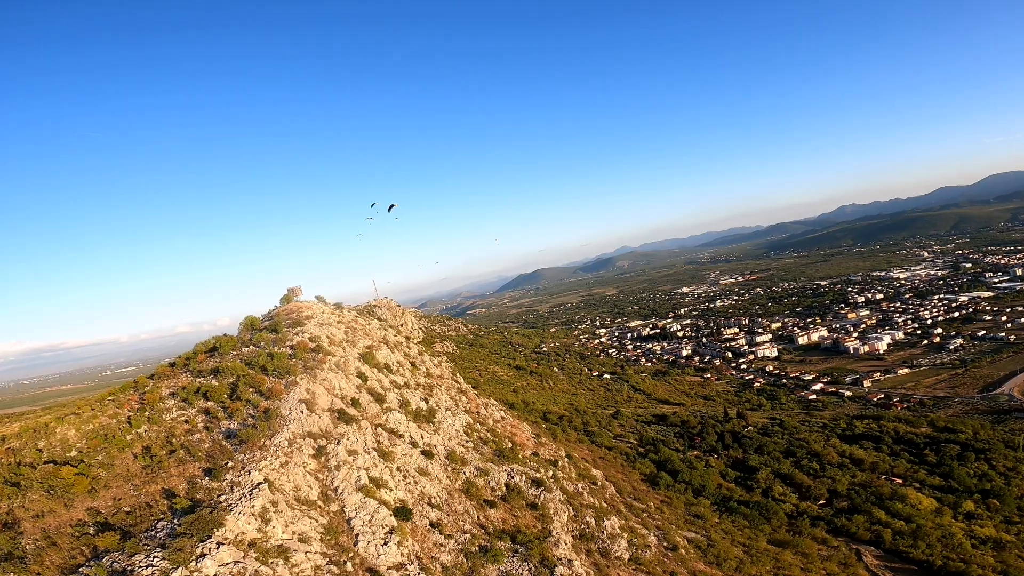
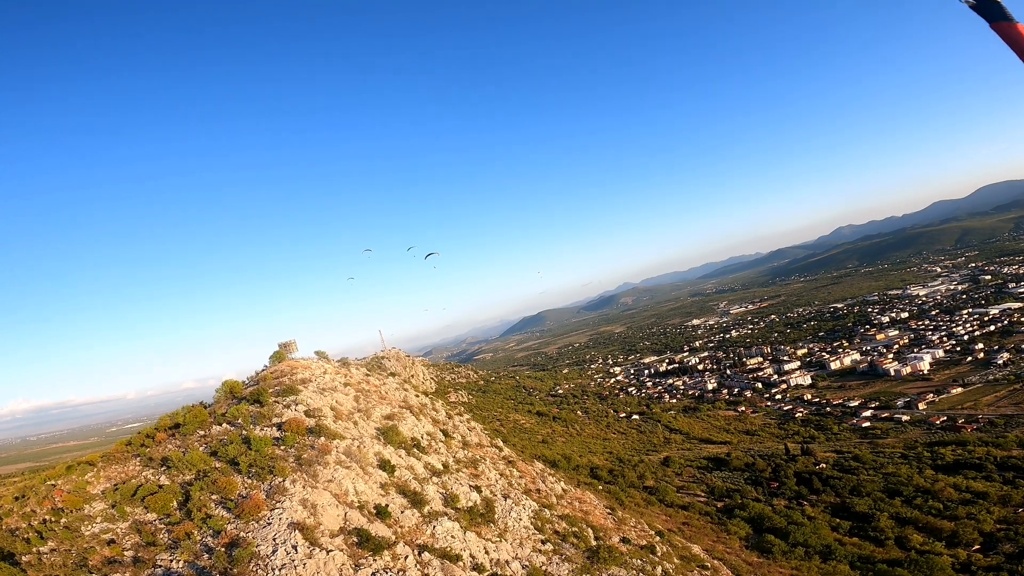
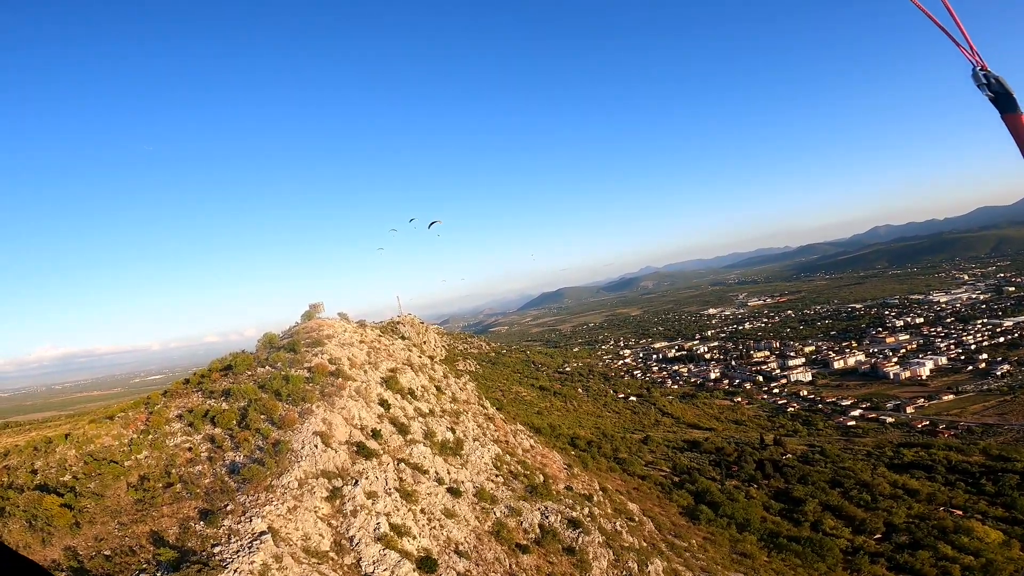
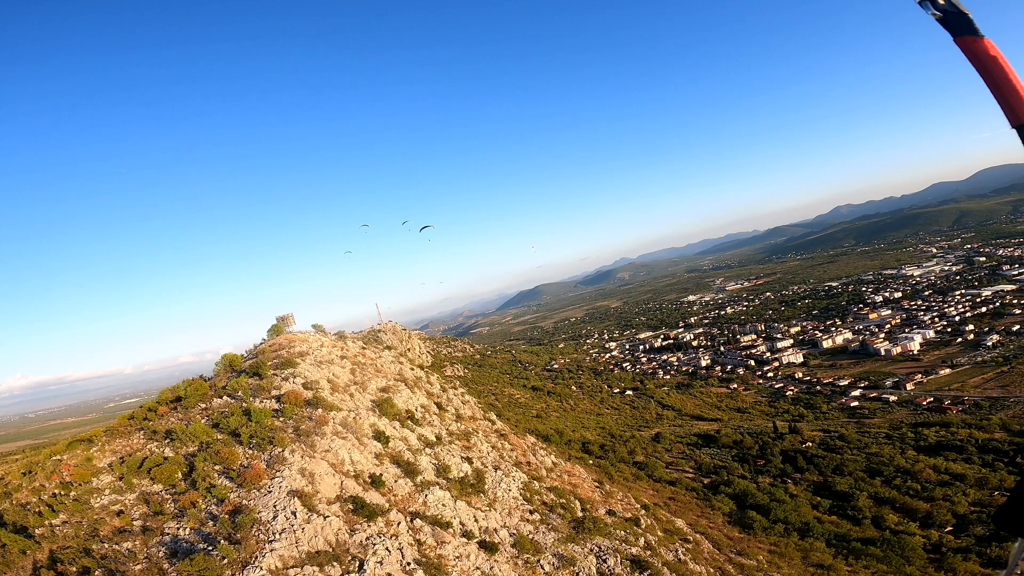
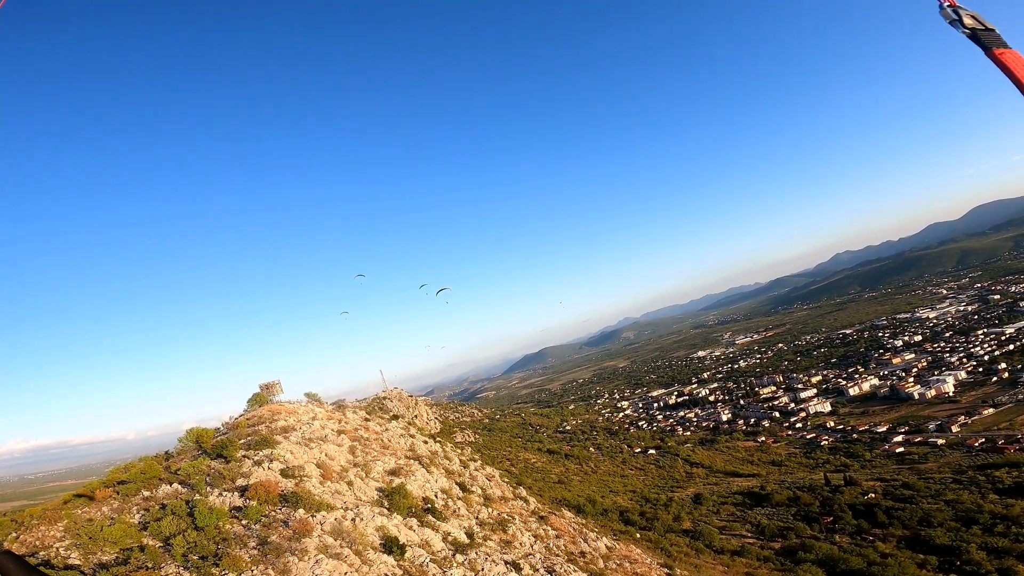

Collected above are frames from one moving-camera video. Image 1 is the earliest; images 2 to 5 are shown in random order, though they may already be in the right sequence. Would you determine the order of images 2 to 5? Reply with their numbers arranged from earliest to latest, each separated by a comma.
3, 4, 2, 5
